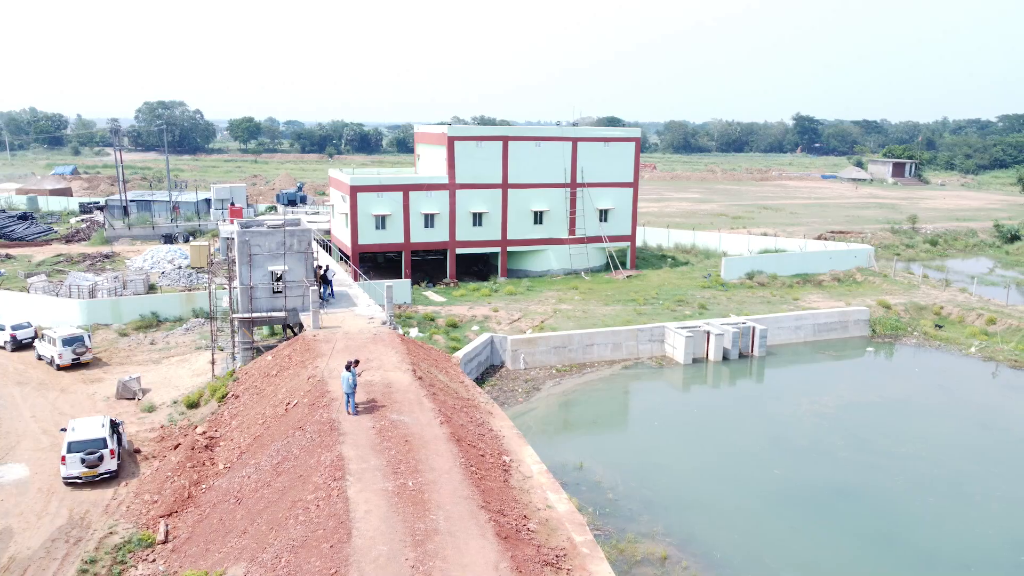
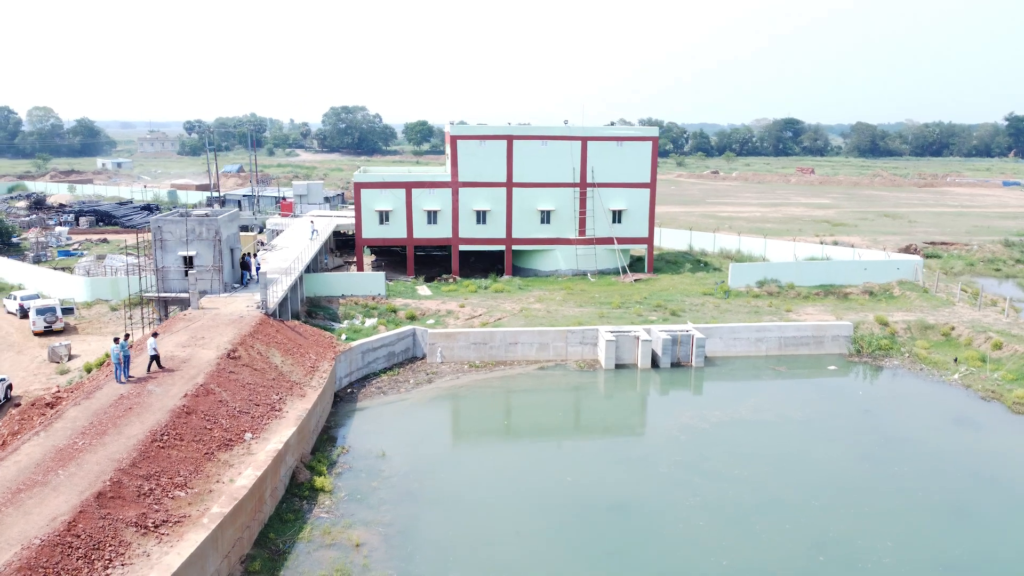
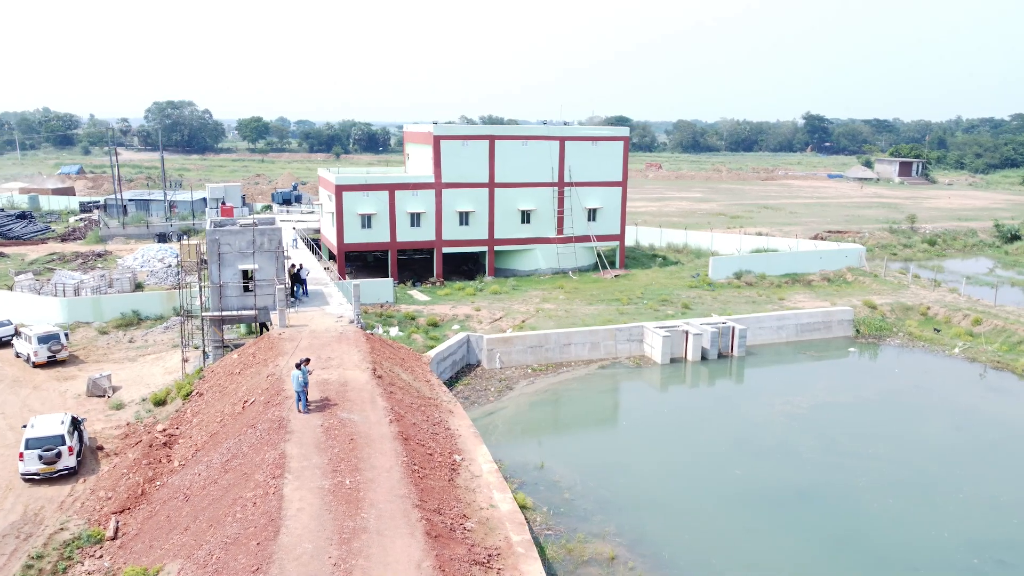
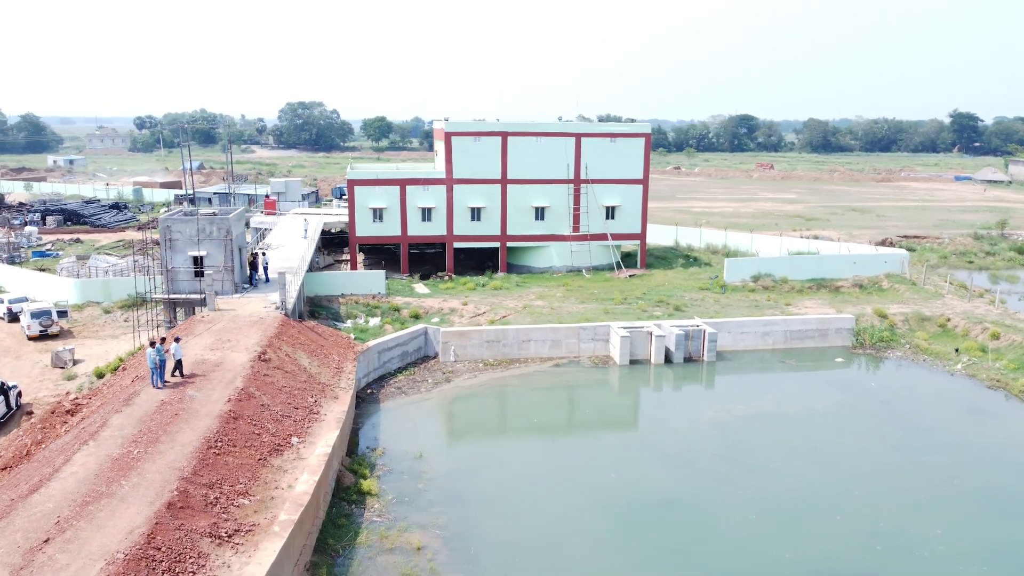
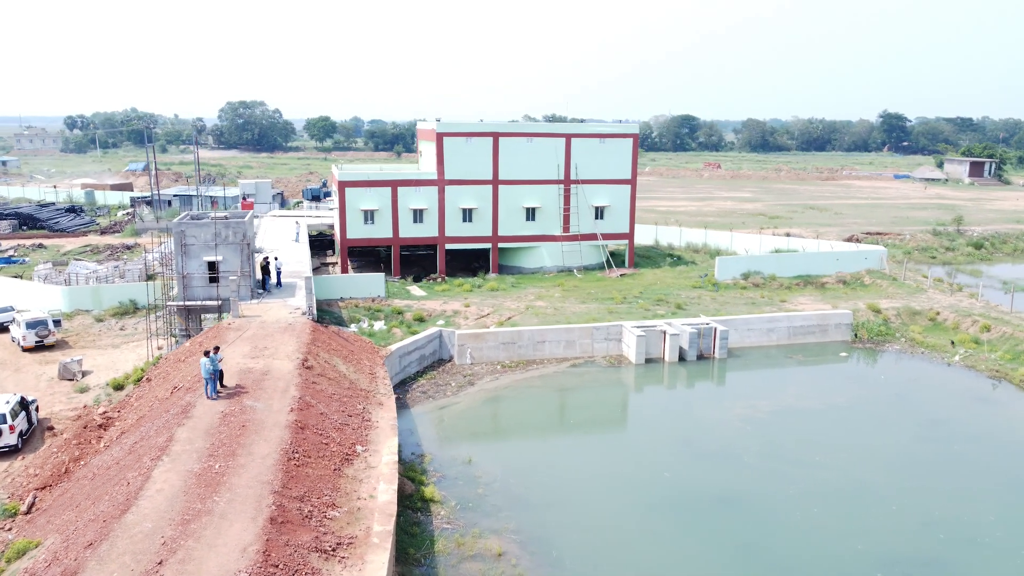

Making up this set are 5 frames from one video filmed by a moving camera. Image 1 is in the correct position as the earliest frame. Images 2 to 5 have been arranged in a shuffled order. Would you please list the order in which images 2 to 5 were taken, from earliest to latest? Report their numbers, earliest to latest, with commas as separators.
3, 5, 4, 2
